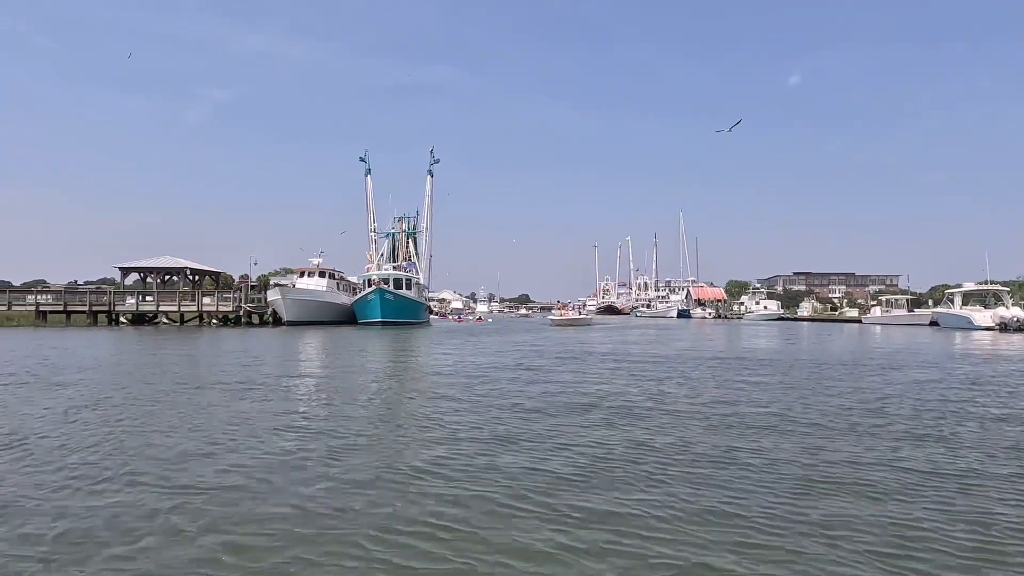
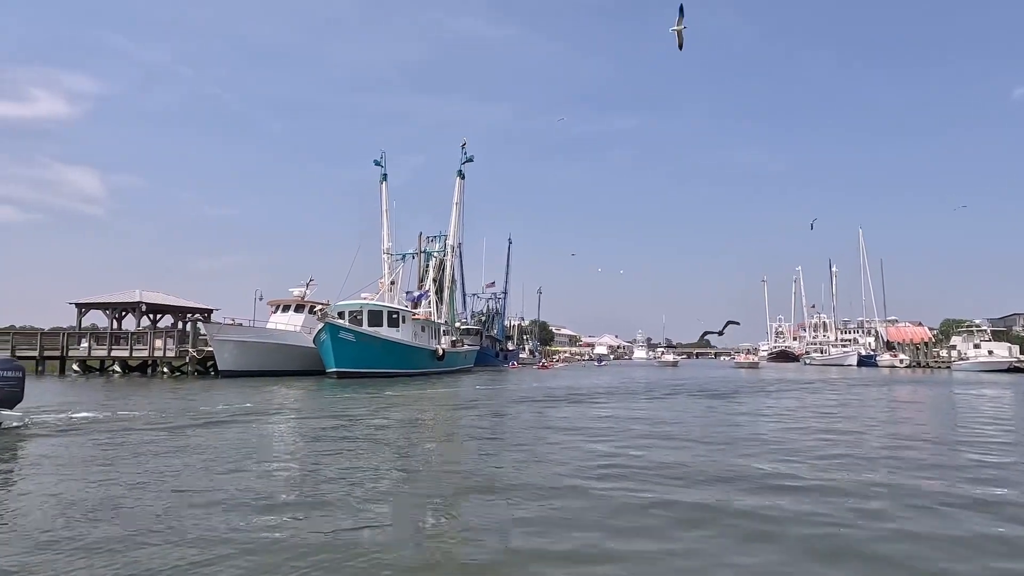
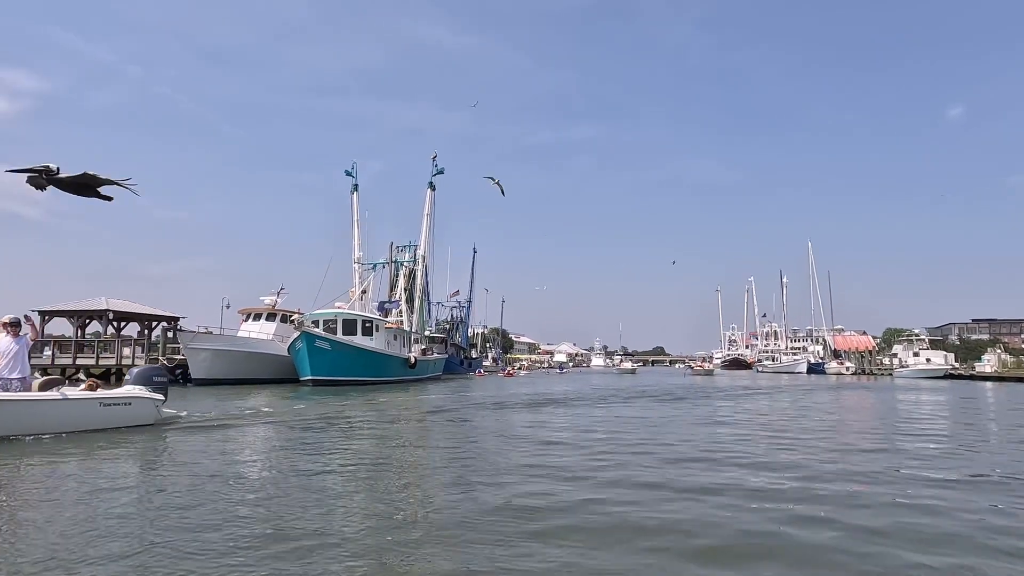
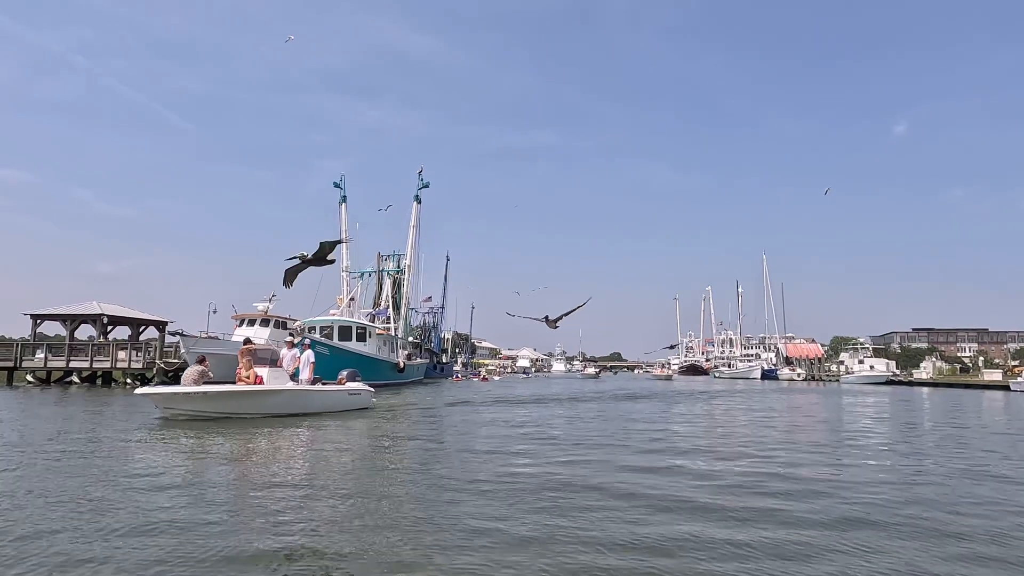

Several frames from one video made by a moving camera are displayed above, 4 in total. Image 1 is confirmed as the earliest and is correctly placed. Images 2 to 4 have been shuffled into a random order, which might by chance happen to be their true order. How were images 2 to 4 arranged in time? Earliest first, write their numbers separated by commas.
4, 3, 2
